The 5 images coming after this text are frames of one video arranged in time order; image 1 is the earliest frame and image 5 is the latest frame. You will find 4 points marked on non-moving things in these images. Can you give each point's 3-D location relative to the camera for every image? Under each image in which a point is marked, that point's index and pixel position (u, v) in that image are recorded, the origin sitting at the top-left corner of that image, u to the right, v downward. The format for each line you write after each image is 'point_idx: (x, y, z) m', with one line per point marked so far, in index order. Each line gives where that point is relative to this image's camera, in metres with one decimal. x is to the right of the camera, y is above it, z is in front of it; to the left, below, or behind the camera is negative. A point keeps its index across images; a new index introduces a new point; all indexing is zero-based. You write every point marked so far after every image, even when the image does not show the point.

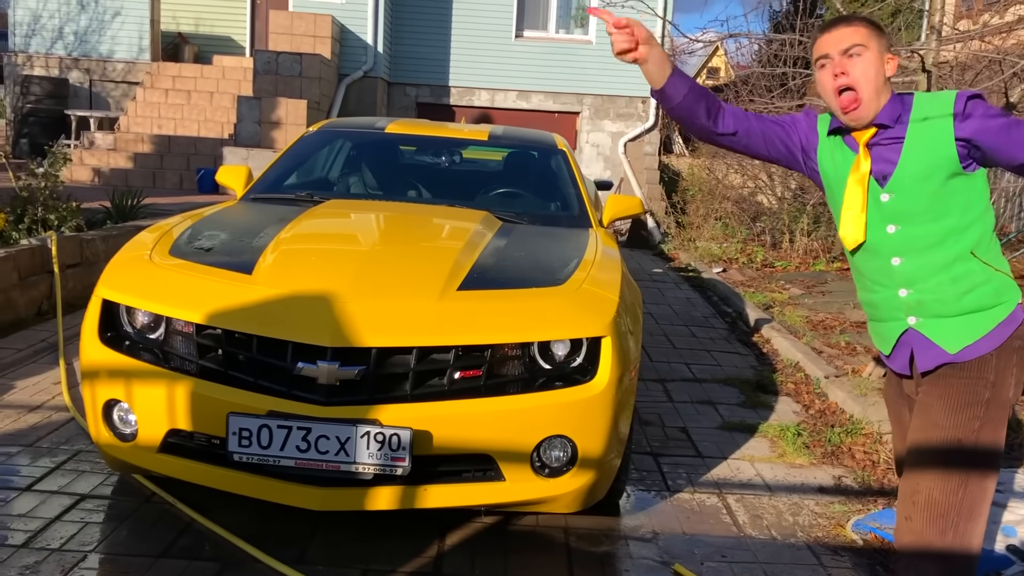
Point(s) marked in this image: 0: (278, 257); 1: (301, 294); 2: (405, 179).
0: (-0.8, +0.1, +3.1) m
1: (-0.6, 0.0, +2.8) m
2: (-0.5, +0.5, +4.8) m
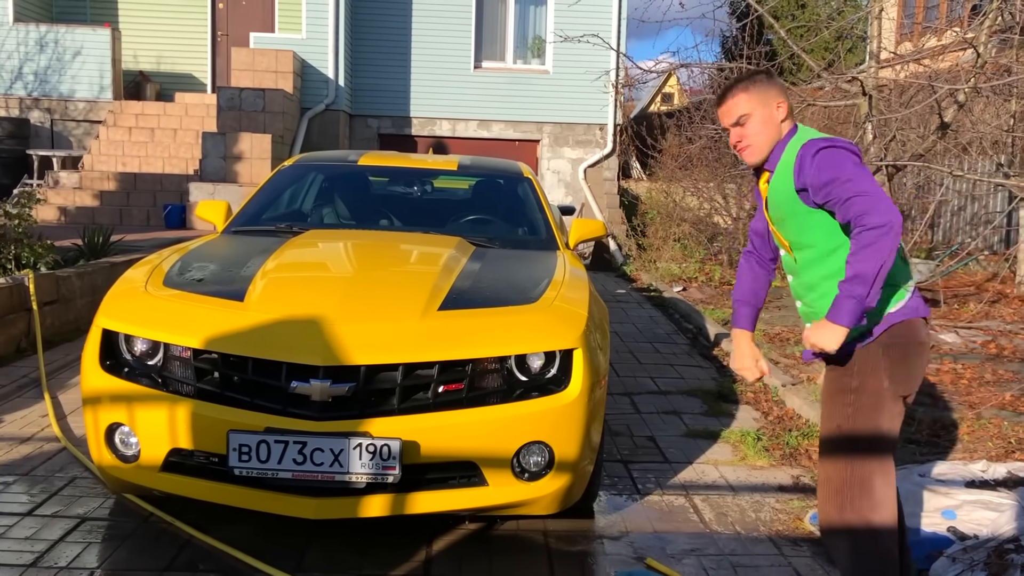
0: (-0.9, 0.0, +3.3) m
1: (-0.7, -0.1, +3.0) m
2: (-0.7, +0.4, +5.0) m
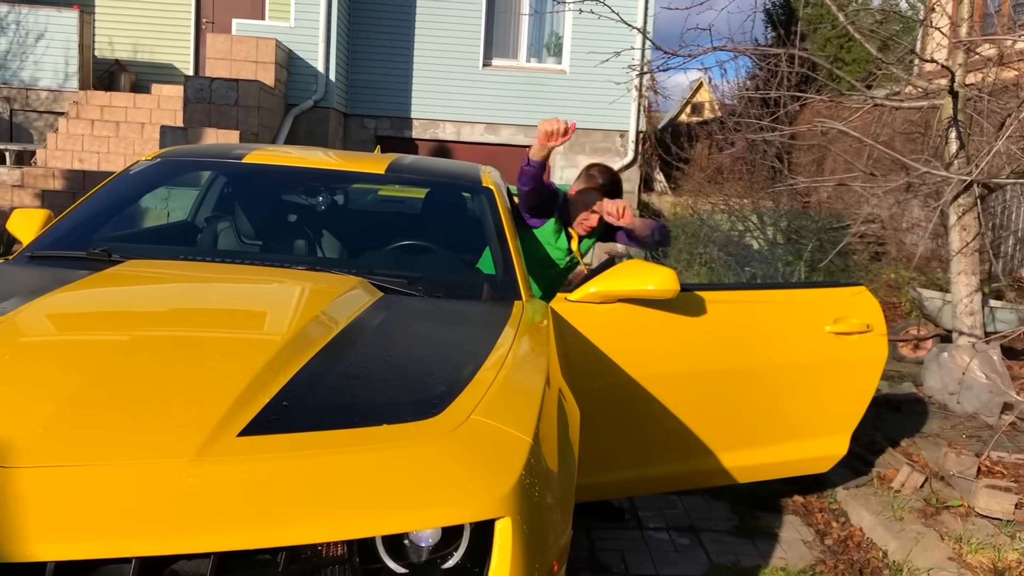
0: (-1.1, -0.2, +1.9) m
1: (-0.9, -0.3, +1.5) m
2: (-0.8, +0.2, +3.5) m
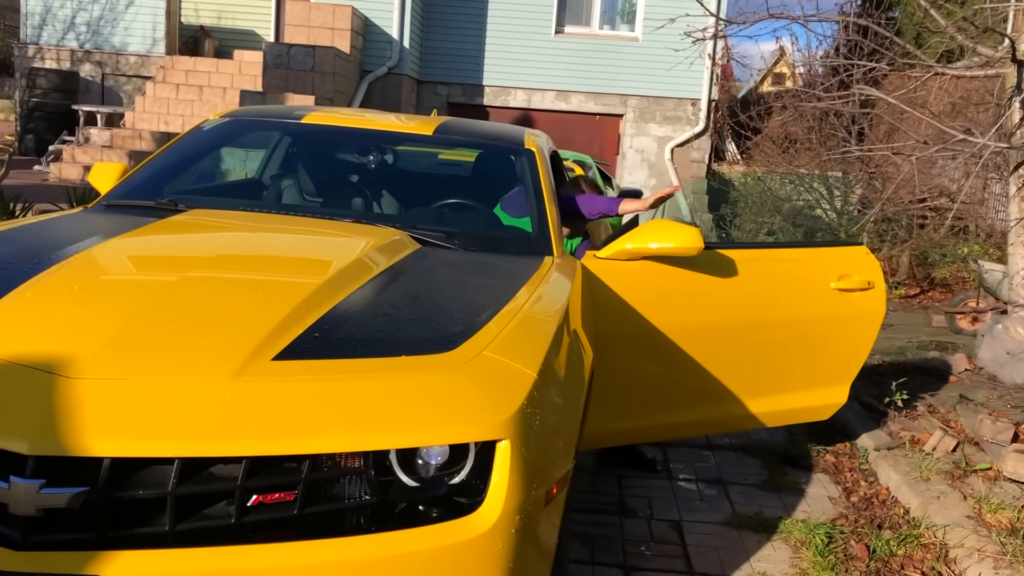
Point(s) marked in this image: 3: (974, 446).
0: (-1.1, 0.0, +2.1) m
1: (-0.9, -0.1, +1.8) m
2: (-0.7, +0.4, +3.7) m
3: (+1.9, -0.7, +4.0) m
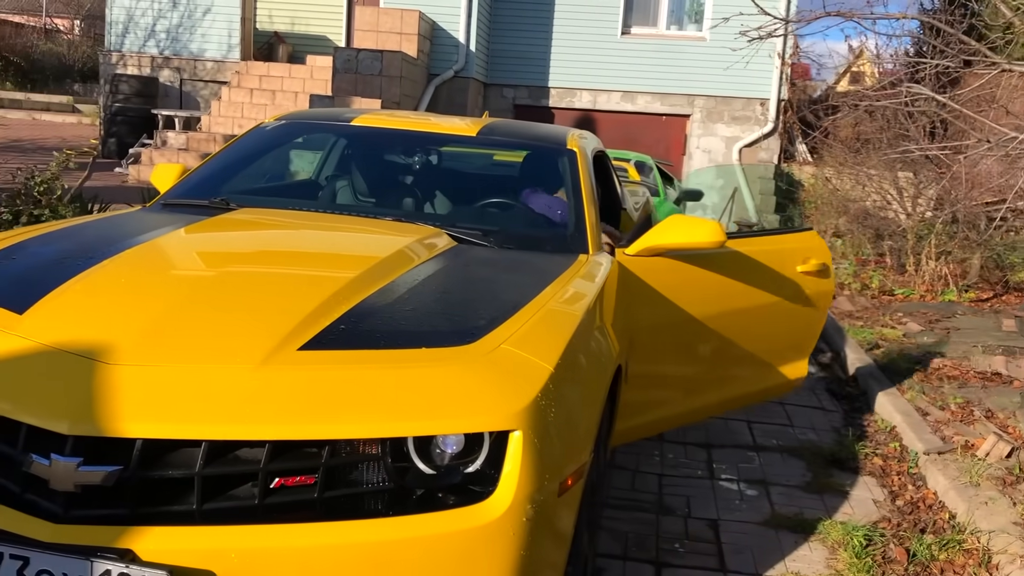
0: (-1.0, 0.0, +2.3) m
1: (-0.9, -0.1, +1.9) m
2: (-0.5, +0.4, +3.8) m
3: (+2.1, -0.7, +3.9) m
